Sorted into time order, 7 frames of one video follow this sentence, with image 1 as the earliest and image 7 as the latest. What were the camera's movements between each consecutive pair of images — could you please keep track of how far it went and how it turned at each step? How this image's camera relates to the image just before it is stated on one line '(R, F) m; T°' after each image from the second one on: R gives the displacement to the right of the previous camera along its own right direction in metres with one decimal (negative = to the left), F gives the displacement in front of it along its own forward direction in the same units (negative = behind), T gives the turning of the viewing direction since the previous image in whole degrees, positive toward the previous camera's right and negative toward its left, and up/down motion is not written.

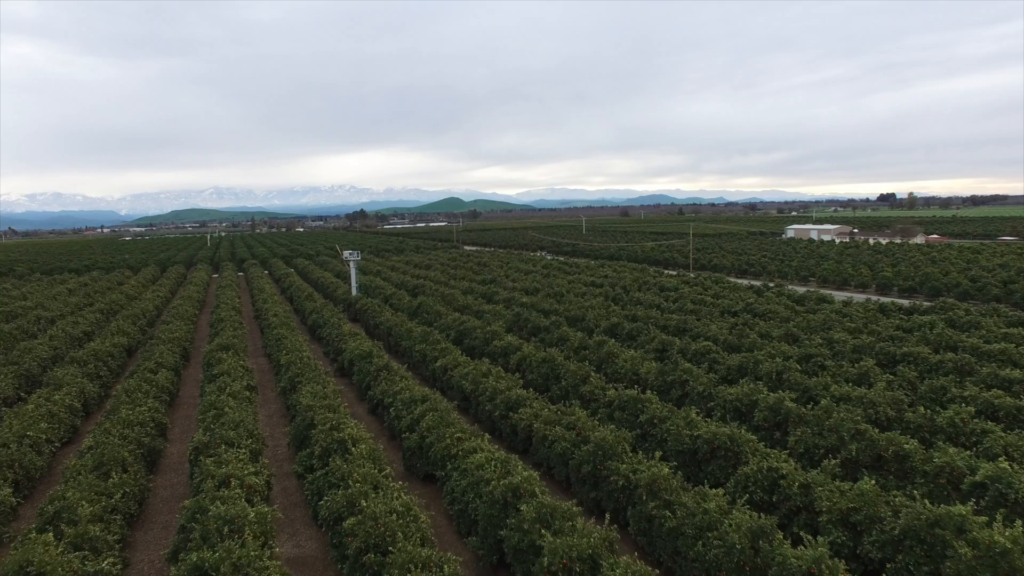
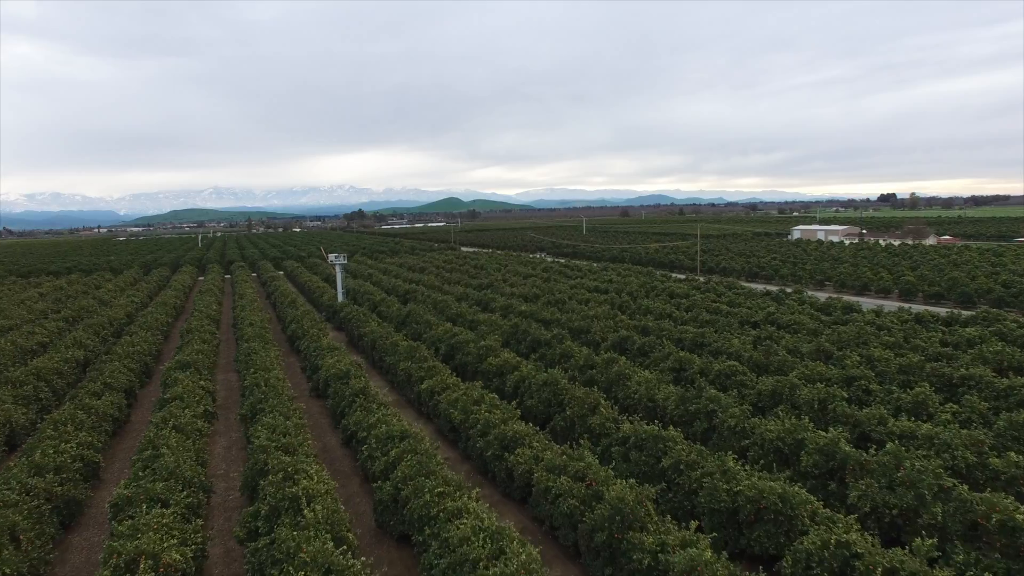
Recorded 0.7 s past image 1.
(0.0, +2.1) m; 0°
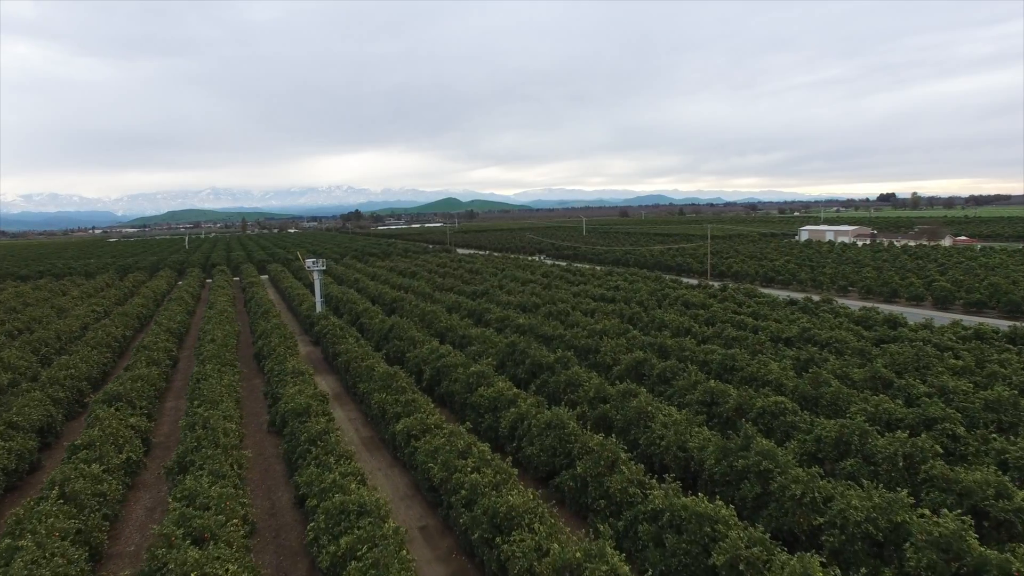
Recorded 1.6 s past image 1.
(0.0, +2.7) m; 0°
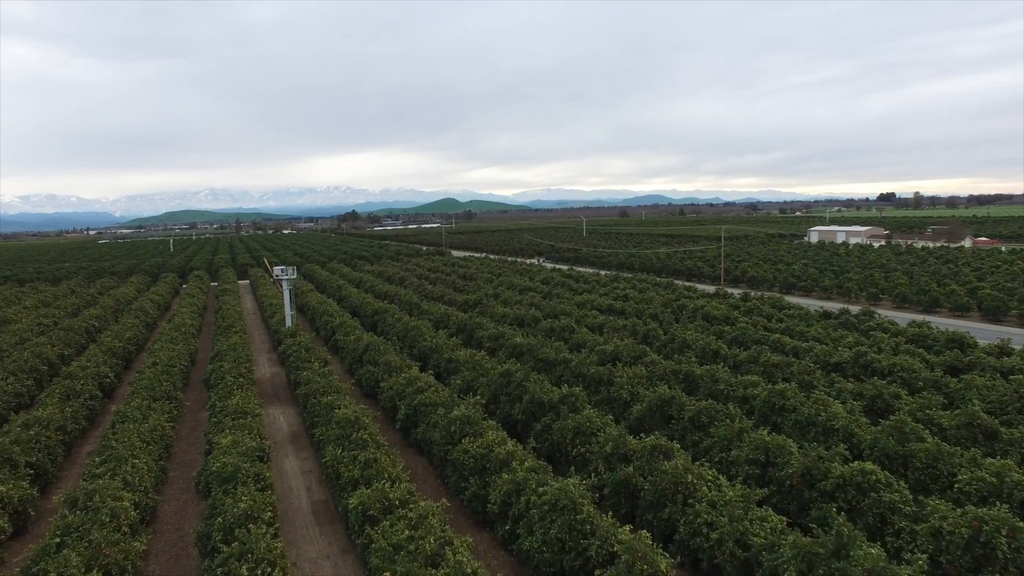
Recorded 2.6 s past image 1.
(+0.1, +3.1) m; 0°
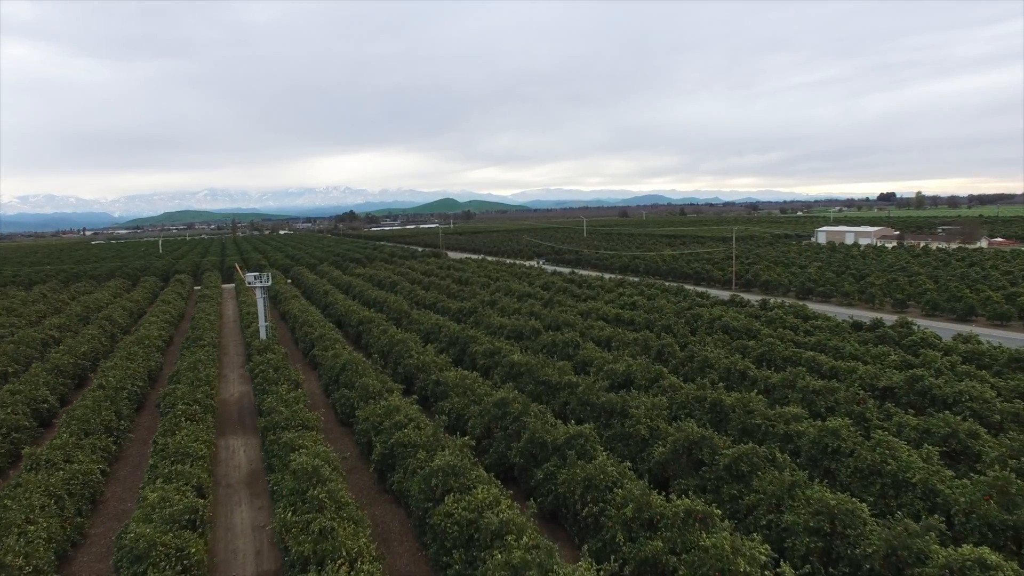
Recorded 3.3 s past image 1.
(0.0, +2.2) m; 0°
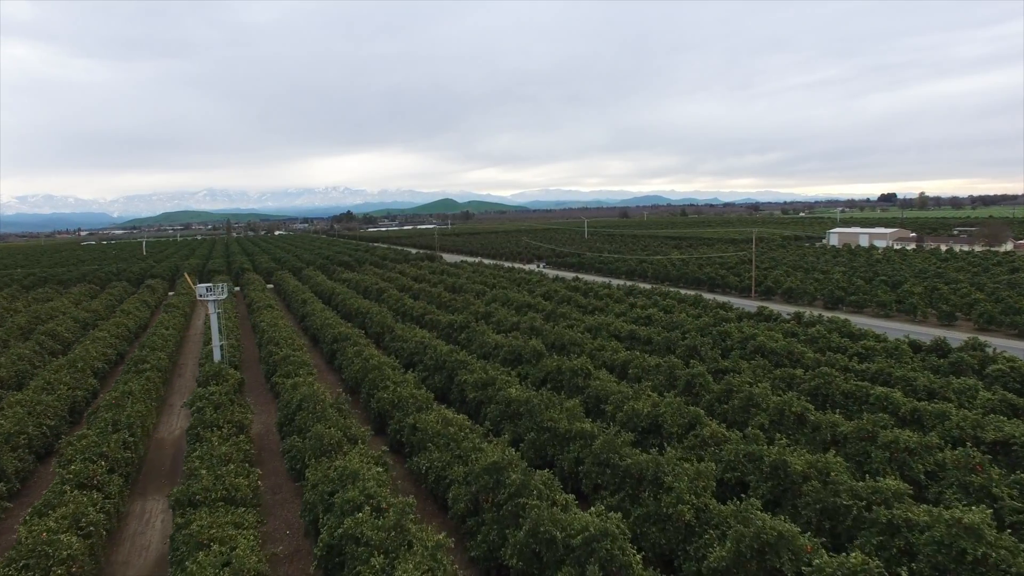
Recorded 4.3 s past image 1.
(0.0, +3.1) m; 0°
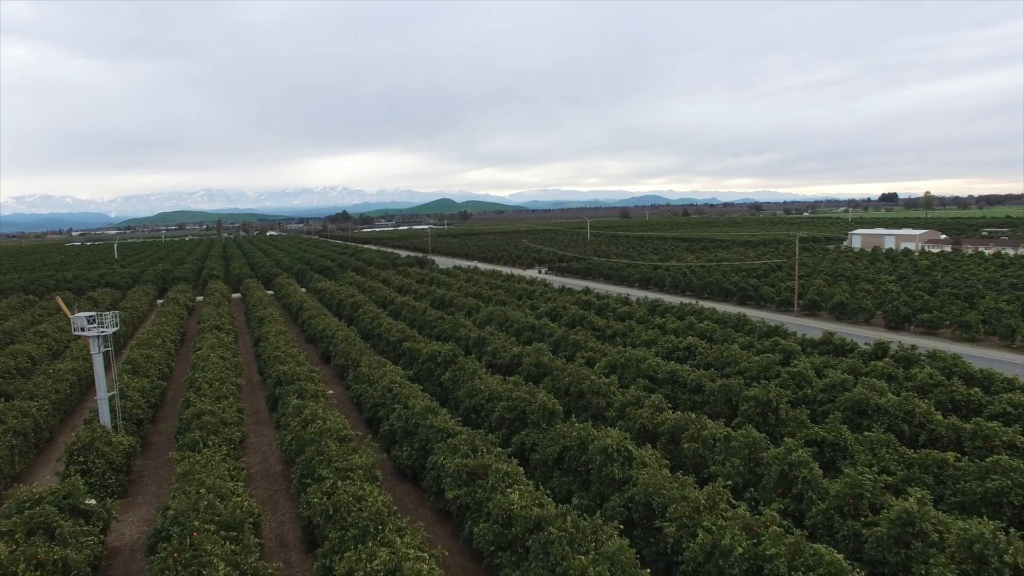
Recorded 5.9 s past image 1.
(0.0, +4.9) m; 0°
